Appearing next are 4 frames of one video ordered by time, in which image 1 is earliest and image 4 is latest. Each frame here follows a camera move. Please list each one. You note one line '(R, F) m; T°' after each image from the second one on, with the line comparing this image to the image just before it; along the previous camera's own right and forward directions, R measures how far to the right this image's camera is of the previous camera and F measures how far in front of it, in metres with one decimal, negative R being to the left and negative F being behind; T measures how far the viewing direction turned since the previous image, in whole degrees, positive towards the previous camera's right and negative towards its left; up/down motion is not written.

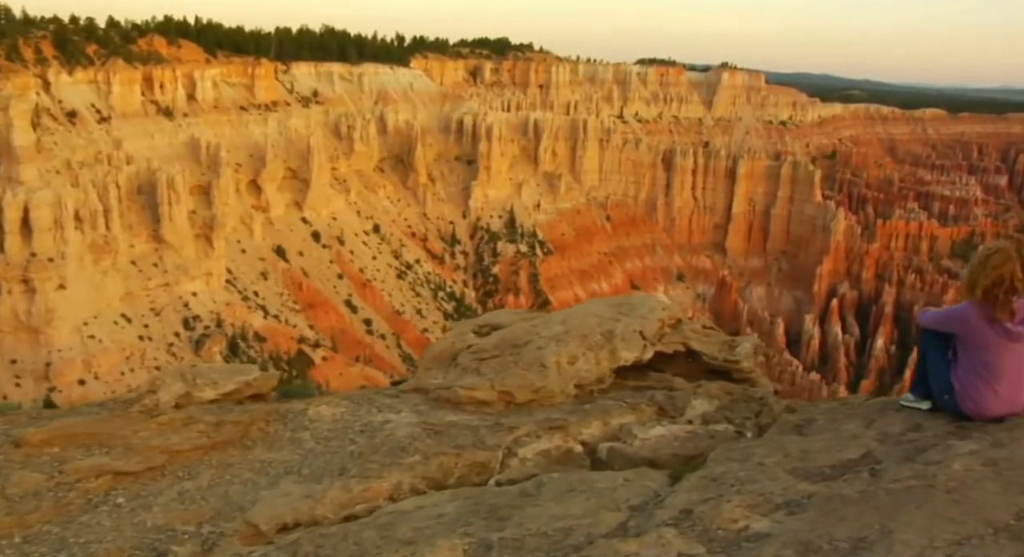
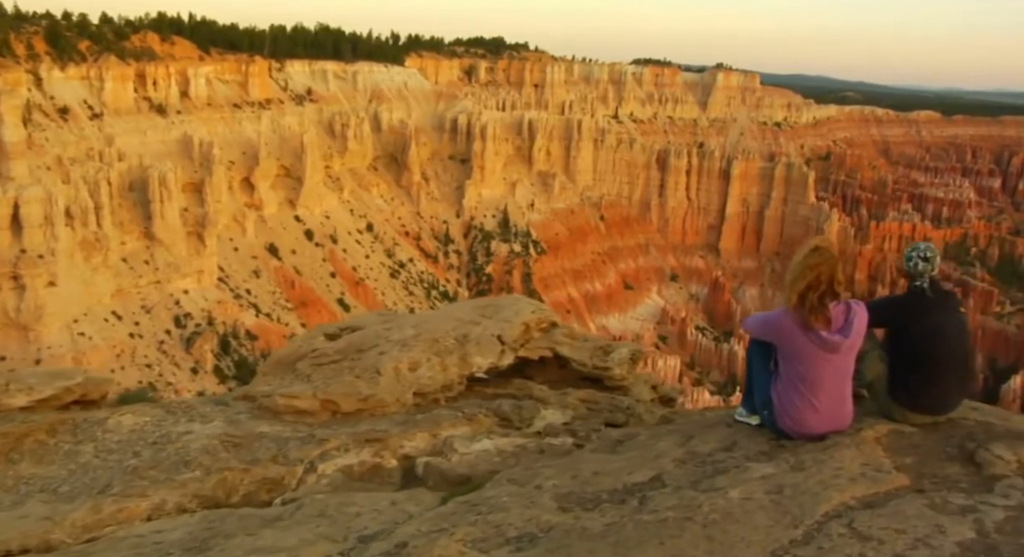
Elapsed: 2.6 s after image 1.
(+1.5, +0.6) m; 0°
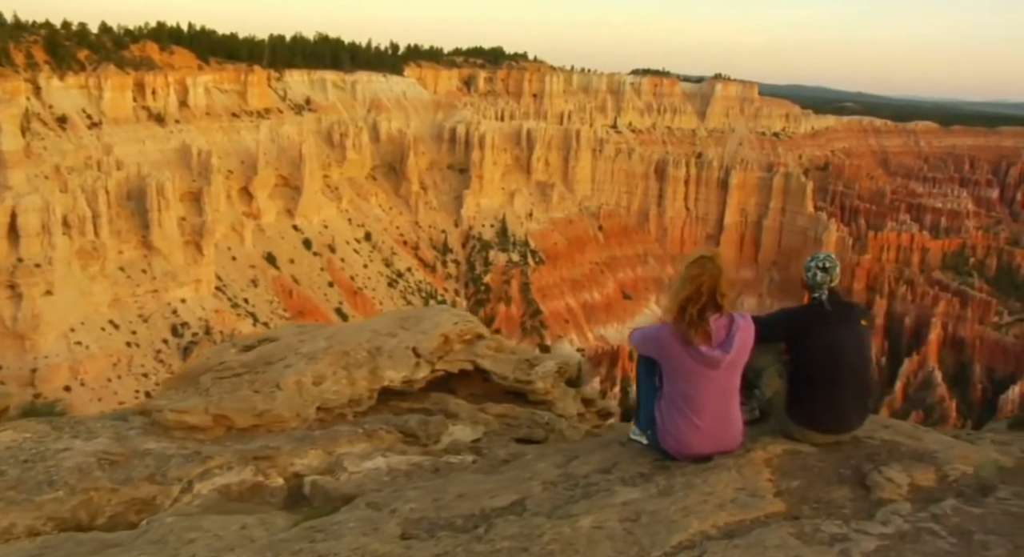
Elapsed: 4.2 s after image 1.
(+0.8, +0.3) m; 0°
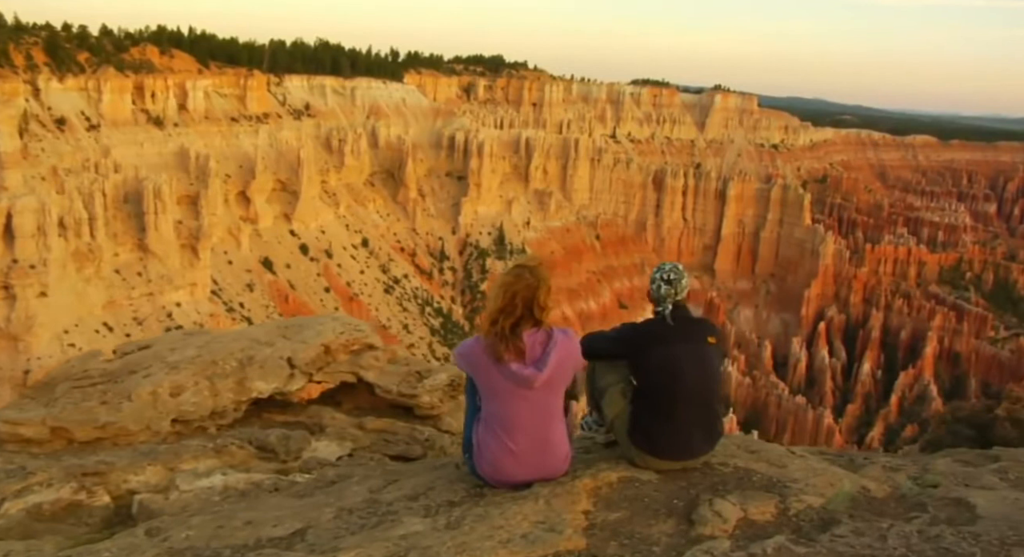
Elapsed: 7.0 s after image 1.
(+1.1, +0.4) m; 0°
